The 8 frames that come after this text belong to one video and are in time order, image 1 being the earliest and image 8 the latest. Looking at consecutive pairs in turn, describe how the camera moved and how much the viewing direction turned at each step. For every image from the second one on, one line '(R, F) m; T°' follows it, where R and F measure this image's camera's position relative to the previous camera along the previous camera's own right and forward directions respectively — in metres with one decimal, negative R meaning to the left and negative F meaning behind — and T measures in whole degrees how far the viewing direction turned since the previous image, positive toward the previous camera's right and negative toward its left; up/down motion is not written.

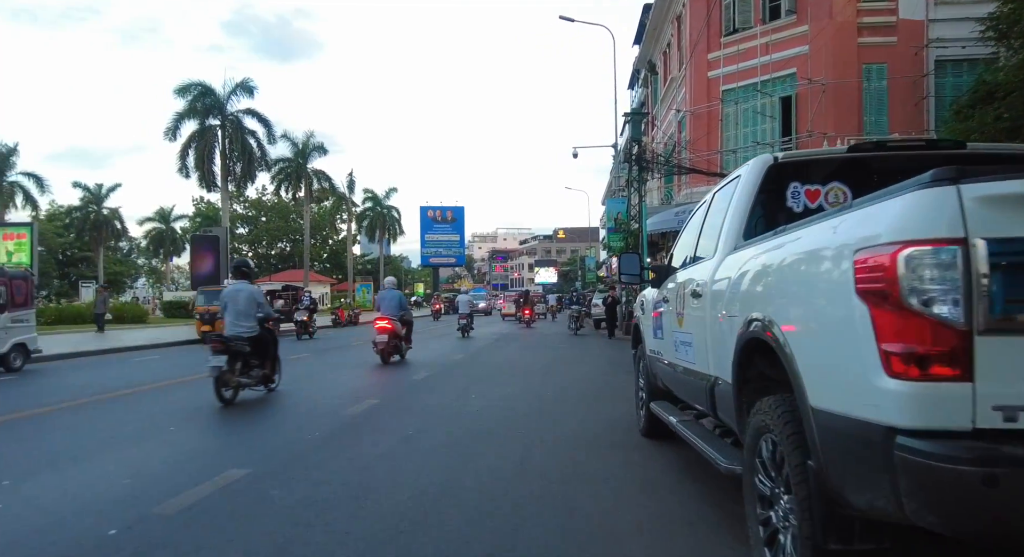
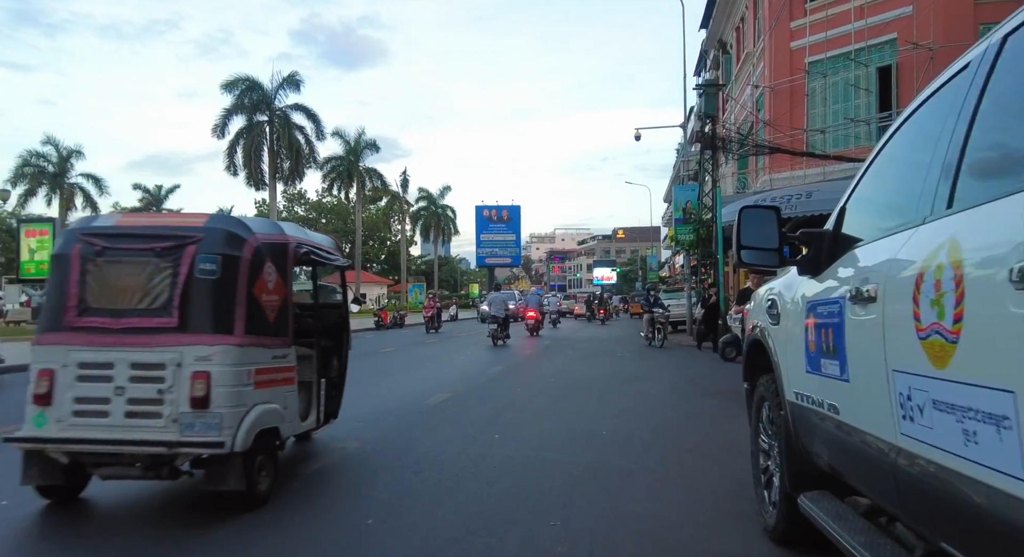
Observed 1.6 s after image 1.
(+0.2, +2.6) m; -5°
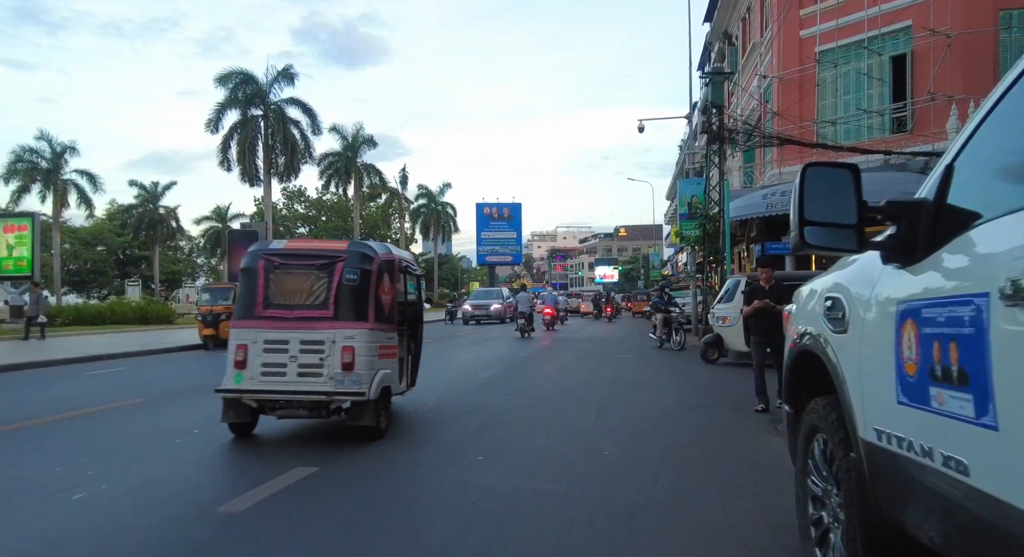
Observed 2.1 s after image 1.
(+0.1, +0.9) m; 0°
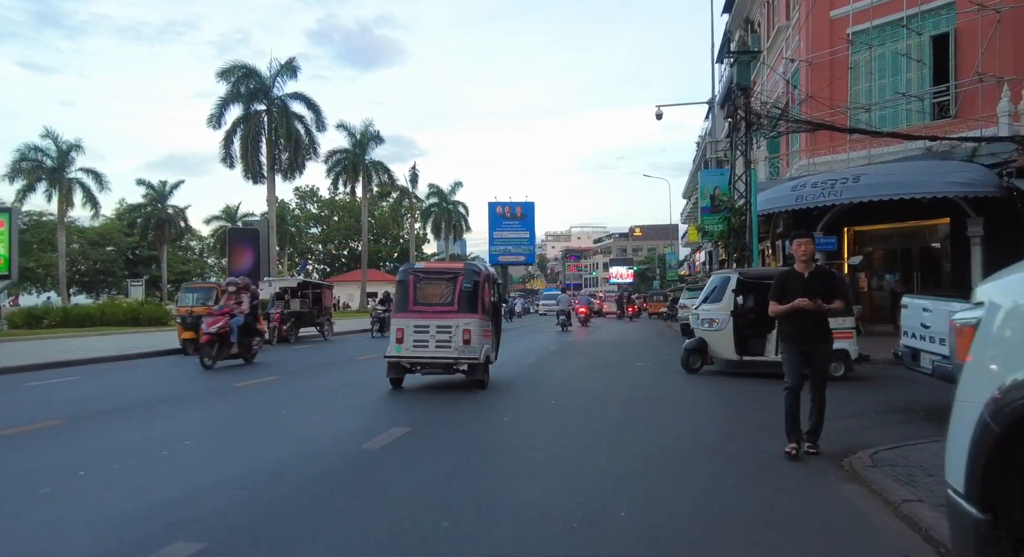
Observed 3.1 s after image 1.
(+0.2, +1.5) m; -1°
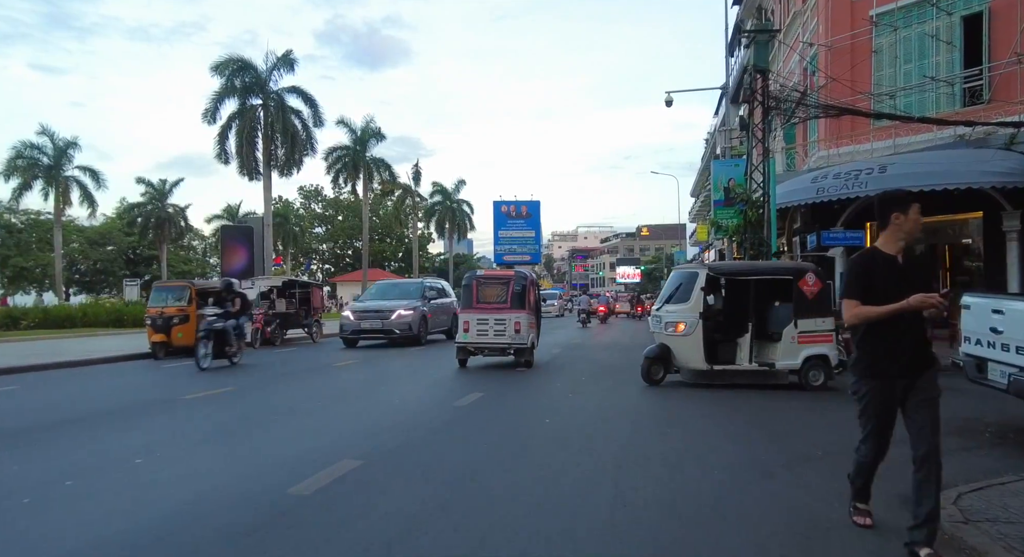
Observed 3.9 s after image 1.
(+0.2, +1.3) m; -1°
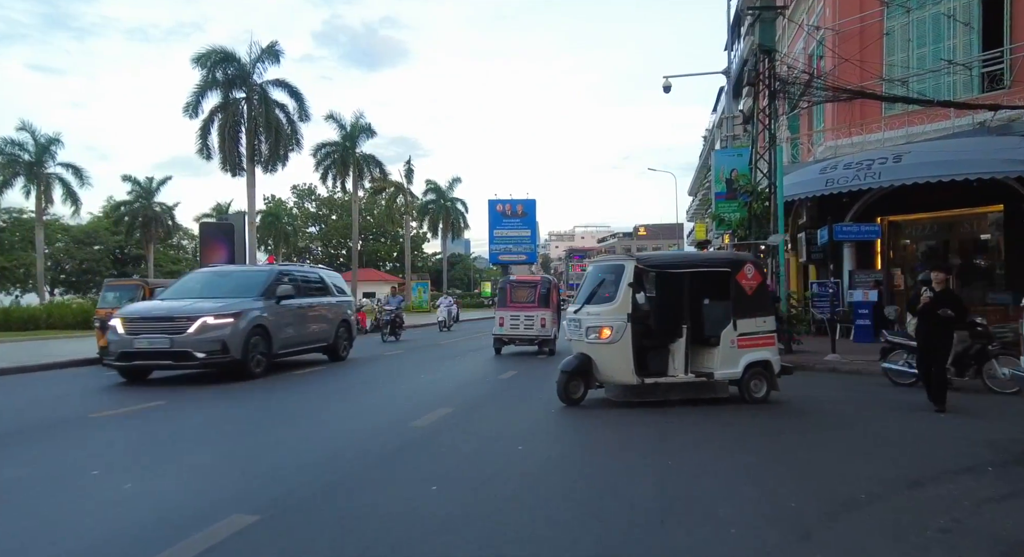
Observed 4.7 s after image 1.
(+0.3, +1.3) m; 0°
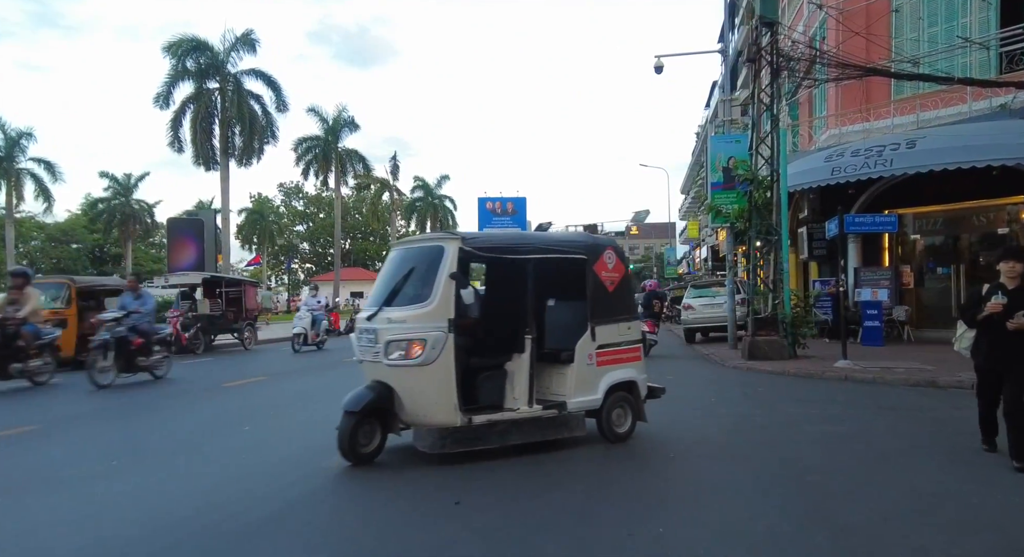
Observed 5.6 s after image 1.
(+0.4, +1.5) m; +1°
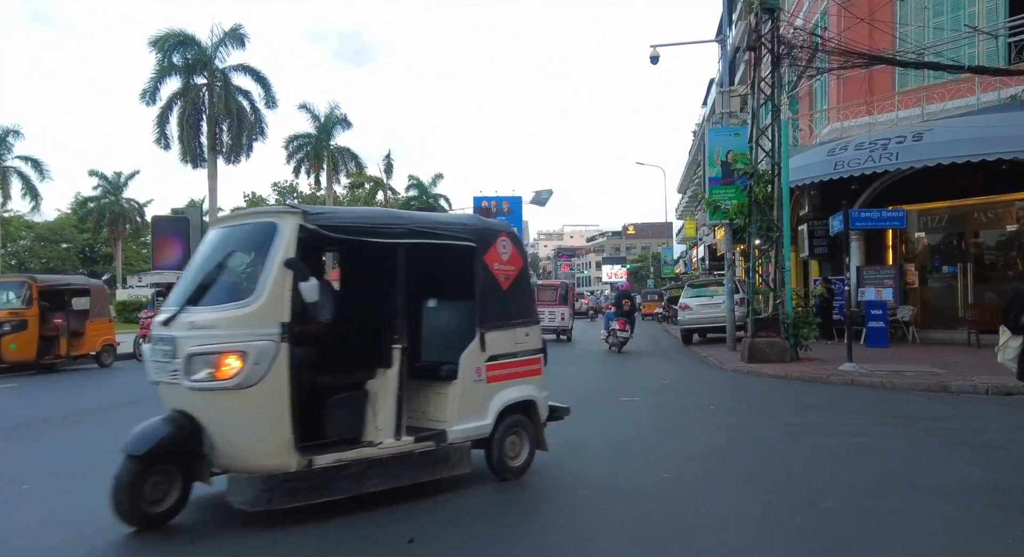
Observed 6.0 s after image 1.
(+0.2, +0.6) m; 0°
